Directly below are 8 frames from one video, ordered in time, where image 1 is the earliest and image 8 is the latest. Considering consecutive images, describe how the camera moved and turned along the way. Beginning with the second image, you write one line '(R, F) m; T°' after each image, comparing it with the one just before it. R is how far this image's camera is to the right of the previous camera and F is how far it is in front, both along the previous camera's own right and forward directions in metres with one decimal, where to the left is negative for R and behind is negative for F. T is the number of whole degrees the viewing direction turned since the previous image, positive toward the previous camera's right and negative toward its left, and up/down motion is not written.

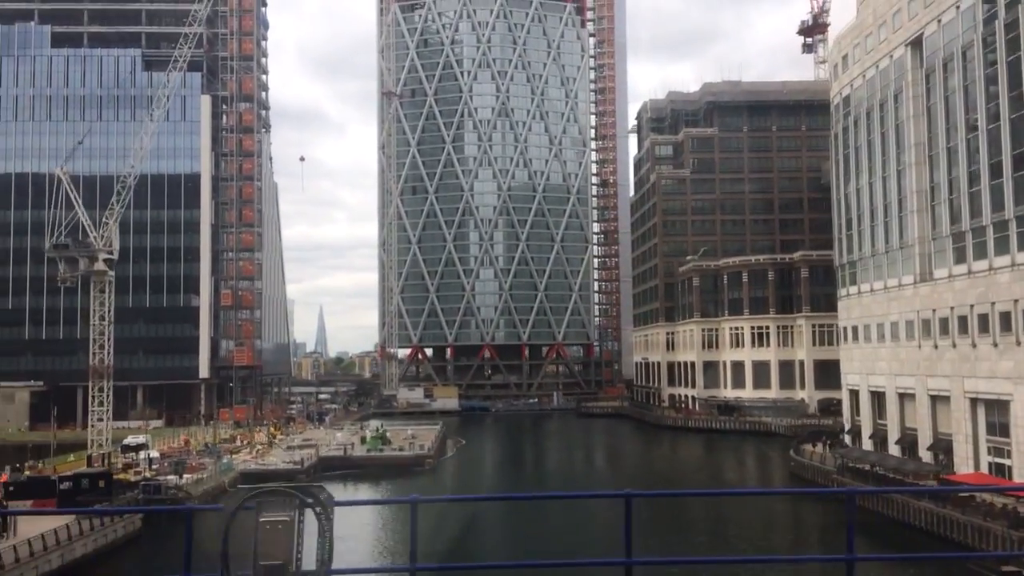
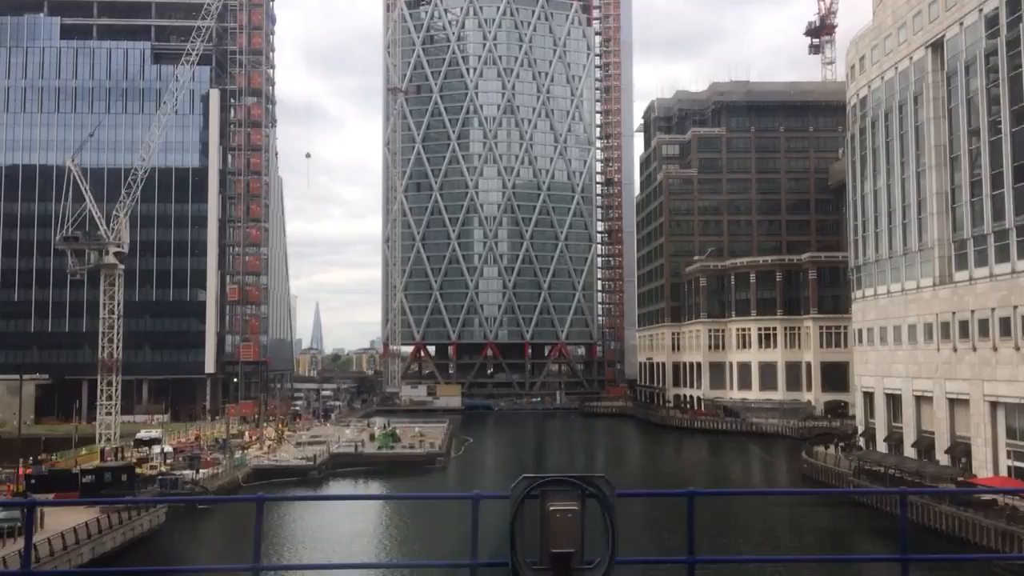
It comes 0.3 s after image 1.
(-0.7, 0.0) m; 0°
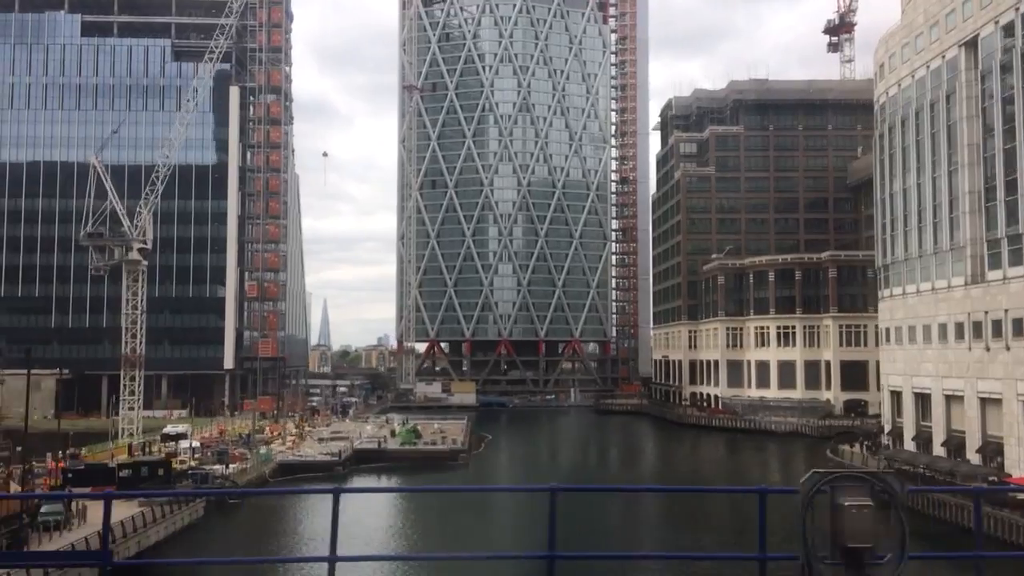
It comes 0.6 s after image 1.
(-0.7, -0.1) m; -1°
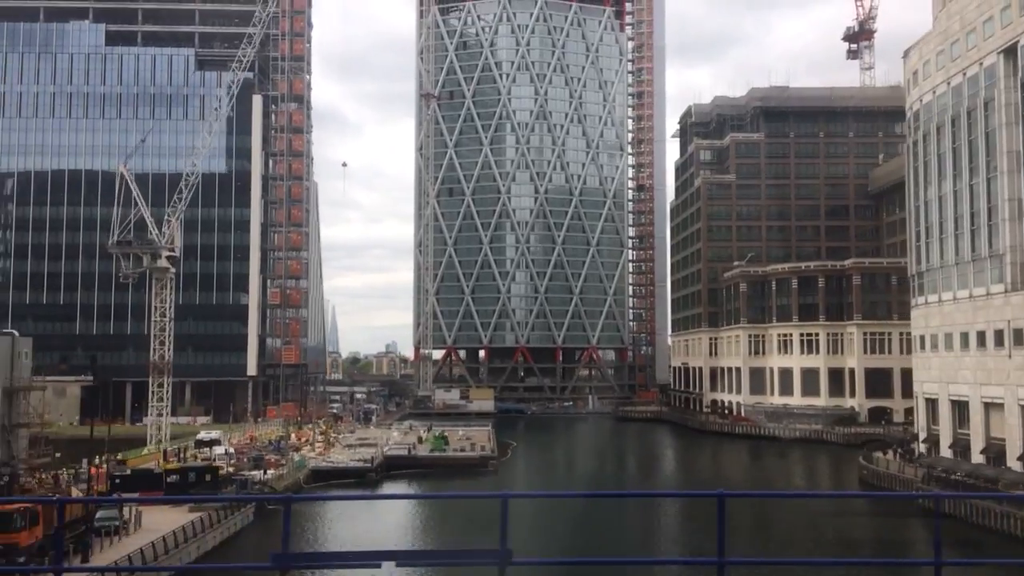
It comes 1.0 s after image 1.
(-0.9, -0.1) m; -1°
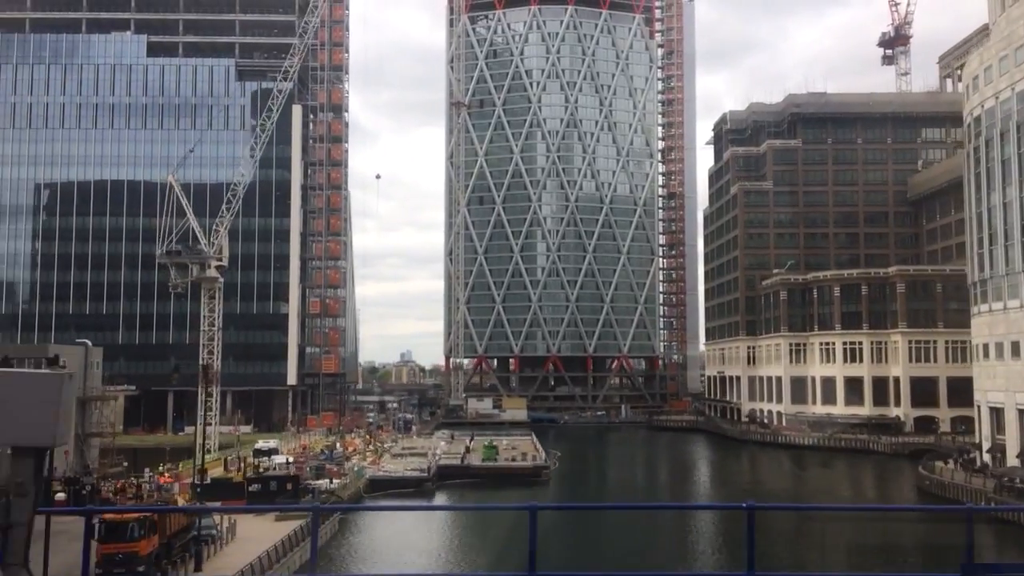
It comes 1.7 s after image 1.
(-1.6, 0.0) m; -1°
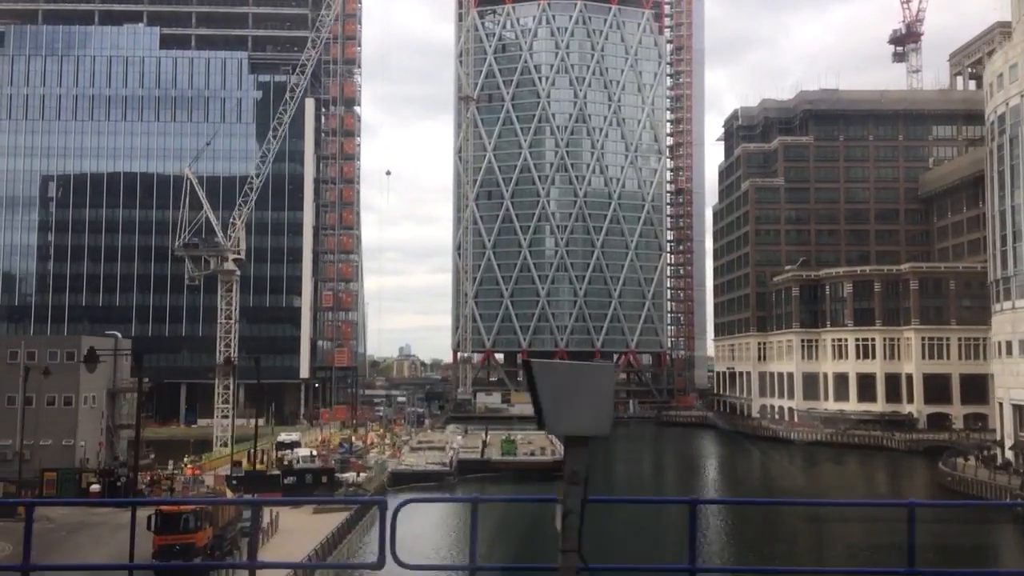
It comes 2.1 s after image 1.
(-0.9, 0.0) m; 0°
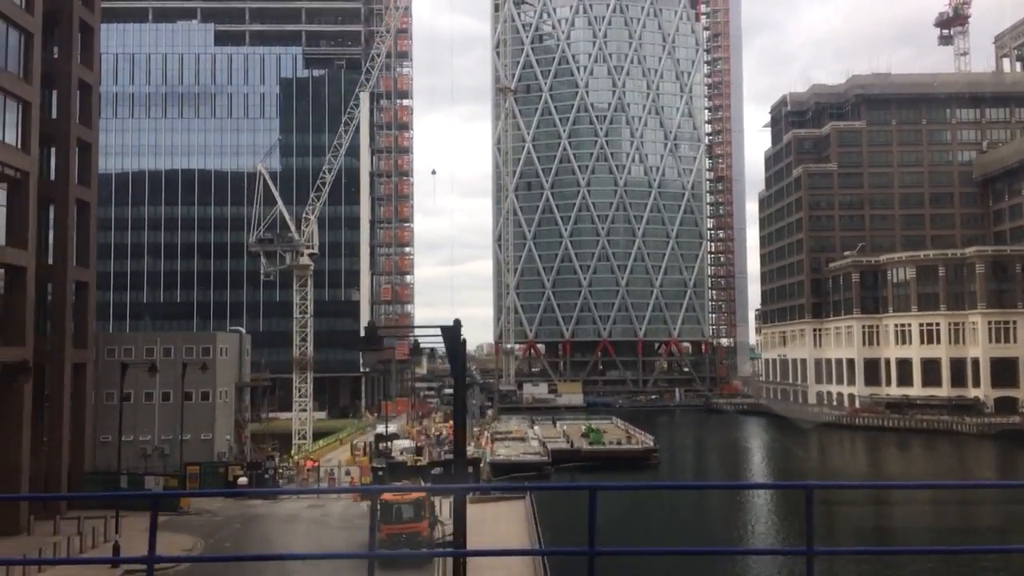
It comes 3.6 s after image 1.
(-3.4, -0.1) m; -1°
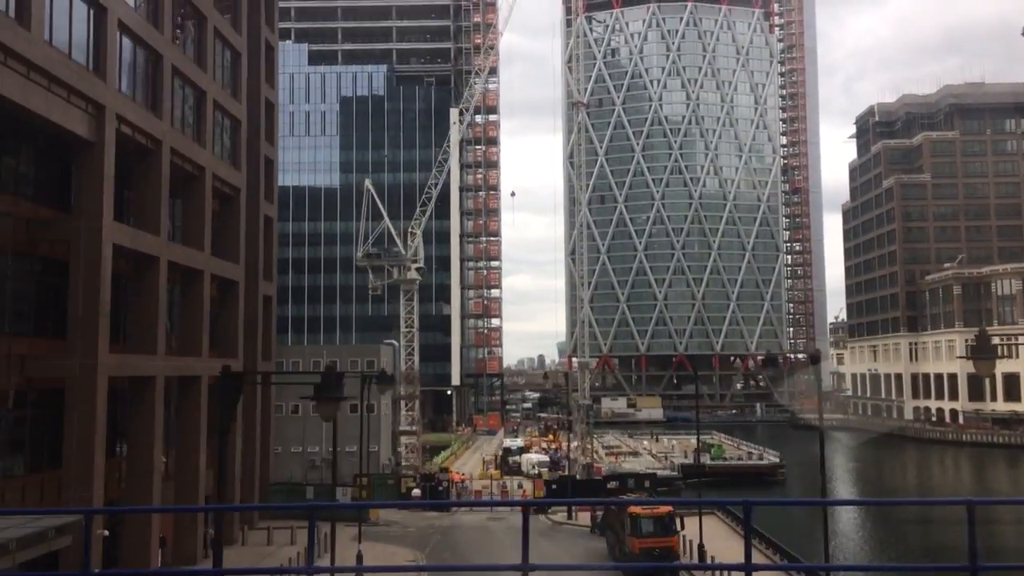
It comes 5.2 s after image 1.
(-3.5, -0.1) m; -3°
